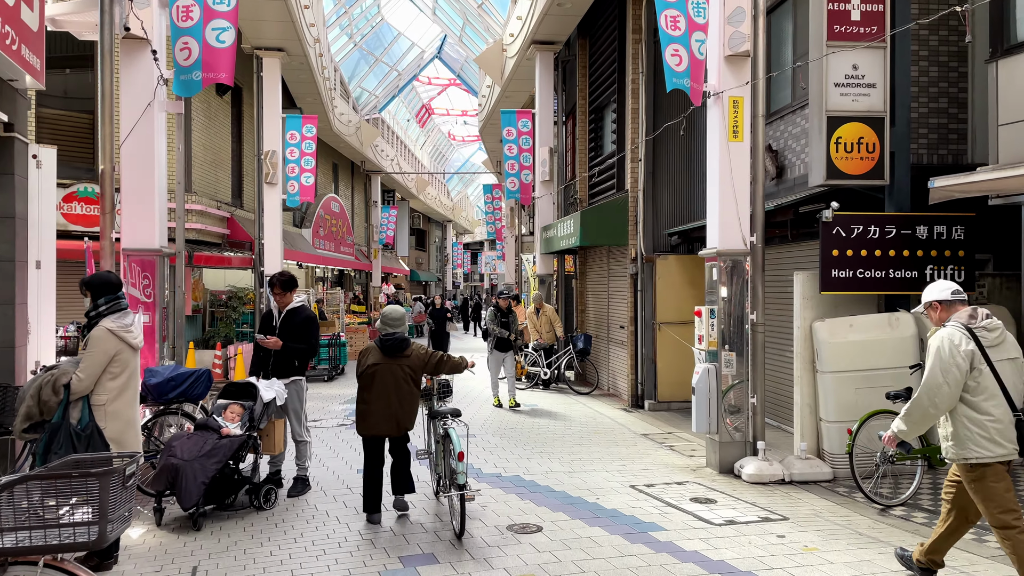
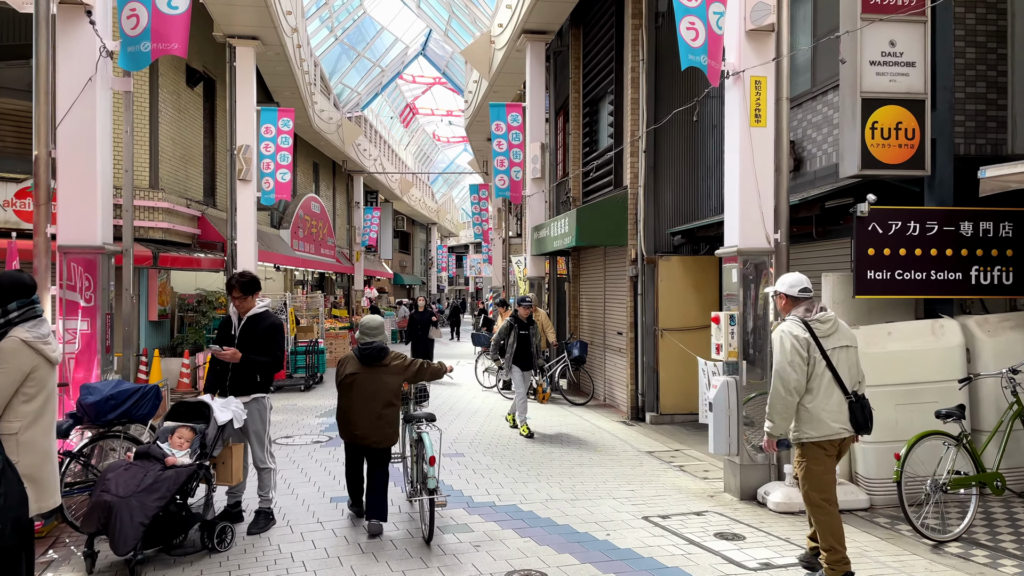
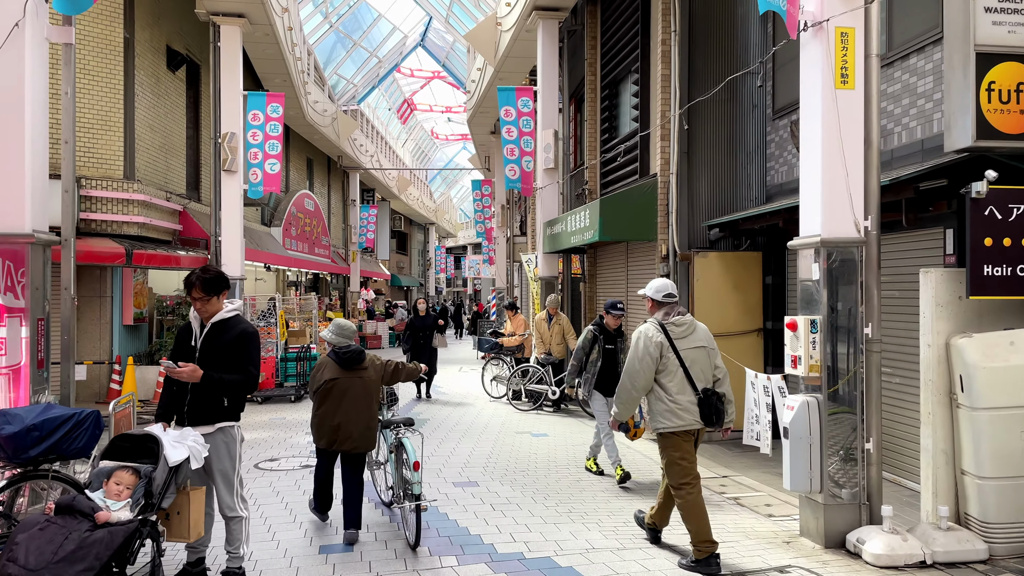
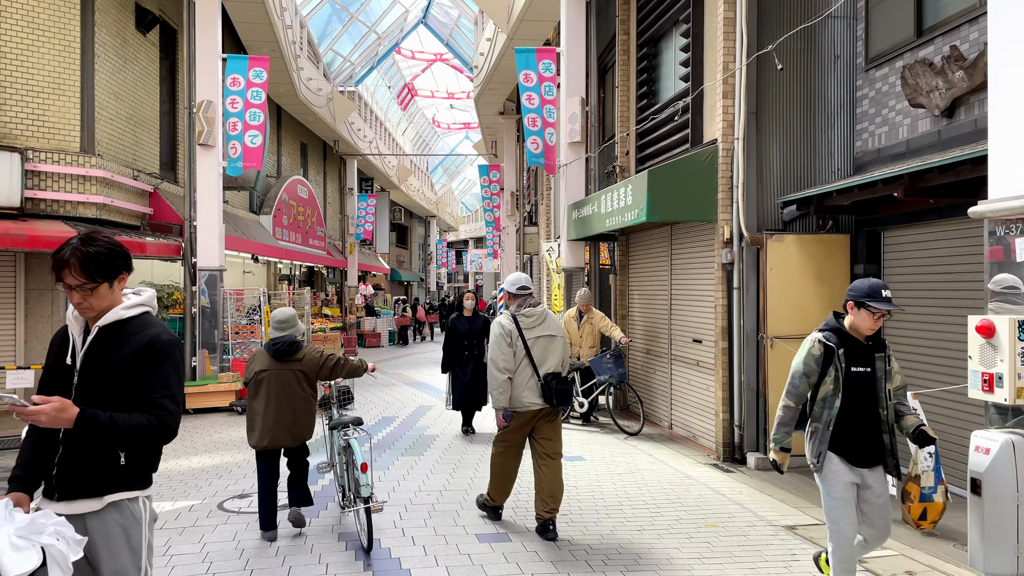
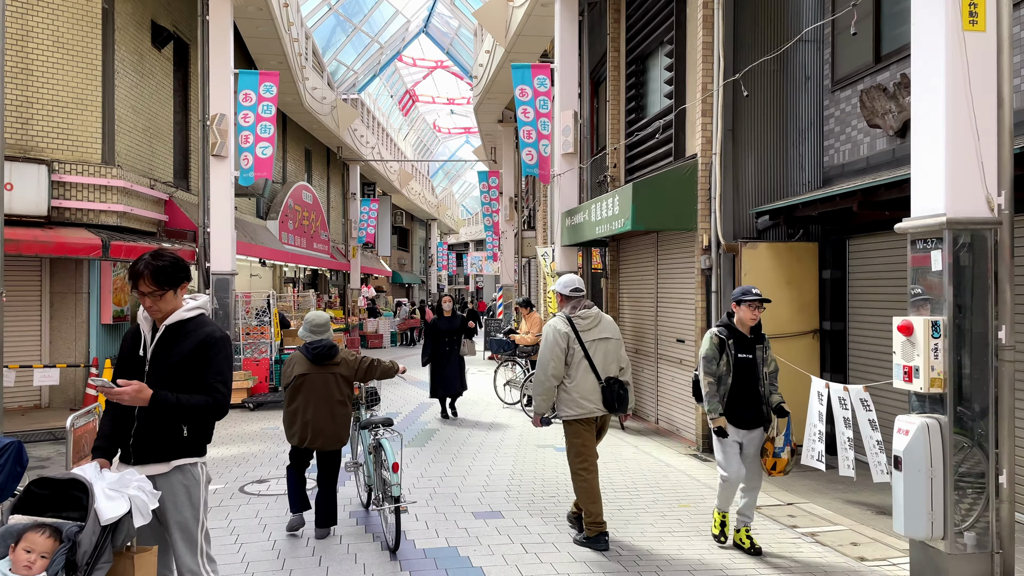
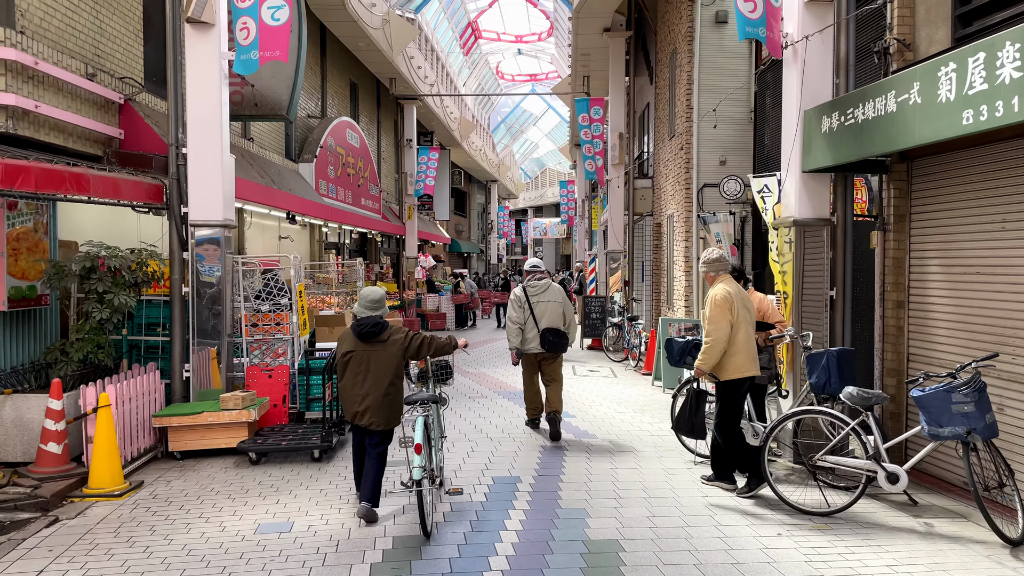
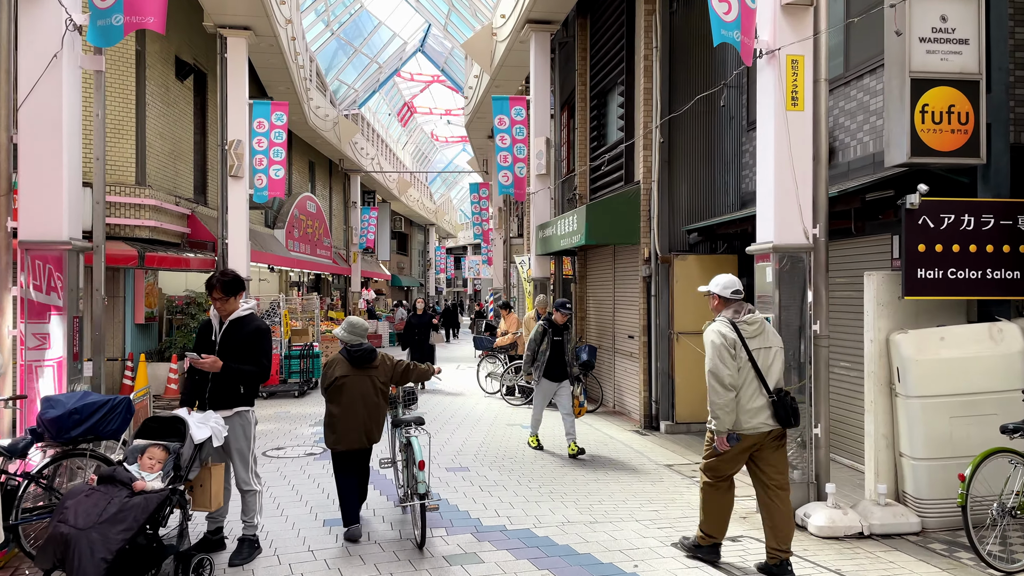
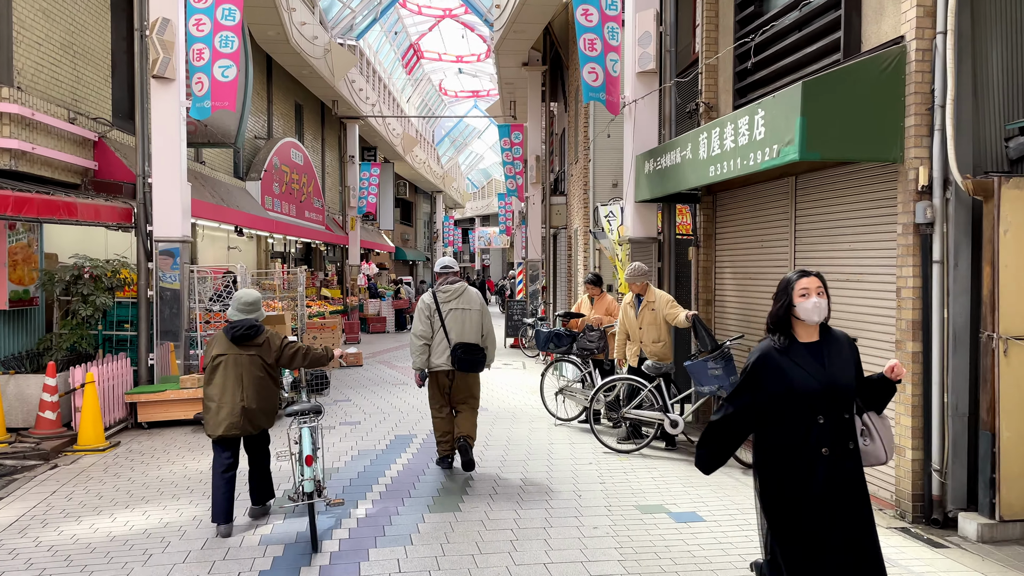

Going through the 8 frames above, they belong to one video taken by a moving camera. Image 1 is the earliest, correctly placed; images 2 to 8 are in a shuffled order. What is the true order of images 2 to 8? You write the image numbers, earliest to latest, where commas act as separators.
2, 7, 3, 5, 4, 8, 6
